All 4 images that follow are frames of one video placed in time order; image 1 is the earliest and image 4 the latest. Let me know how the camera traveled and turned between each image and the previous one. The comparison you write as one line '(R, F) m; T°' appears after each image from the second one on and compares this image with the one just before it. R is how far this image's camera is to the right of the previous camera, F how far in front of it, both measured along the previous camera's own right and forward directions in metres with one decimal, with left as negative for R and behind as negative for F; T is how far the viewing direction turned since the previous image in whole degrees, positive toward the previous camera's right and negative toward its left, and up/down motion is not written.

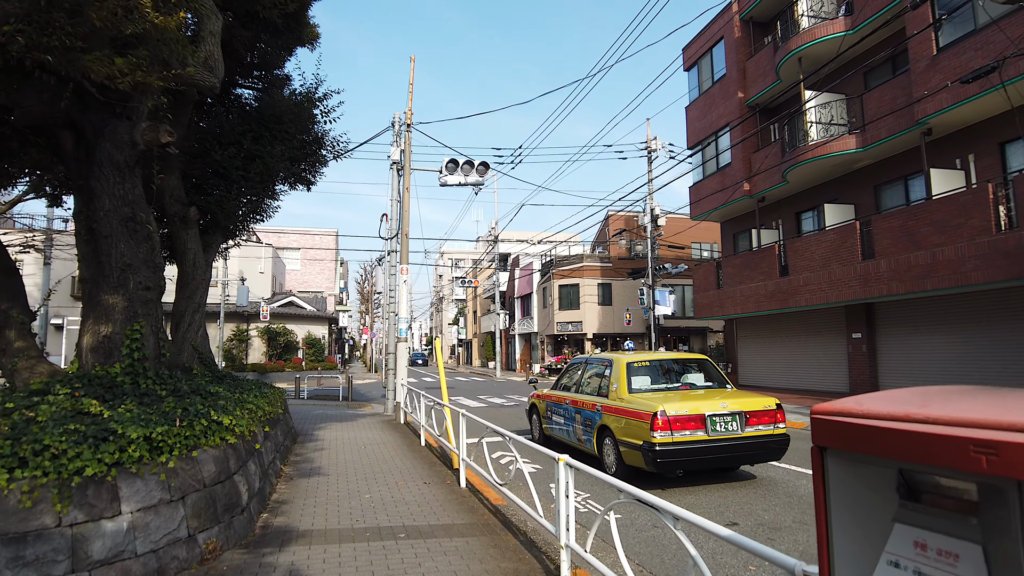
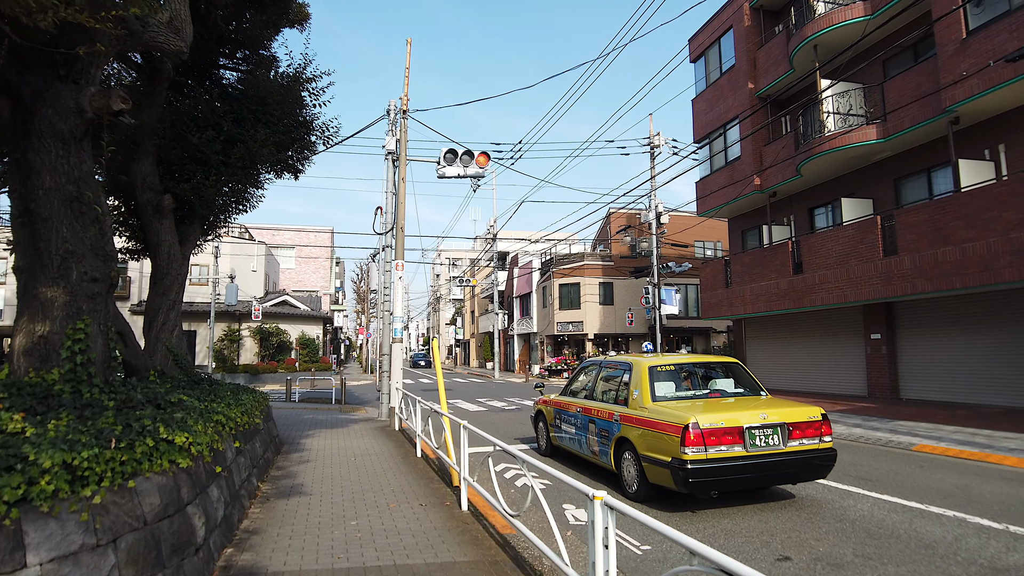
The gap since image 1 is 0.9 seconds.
(-0.1, +0.8) m; 0°
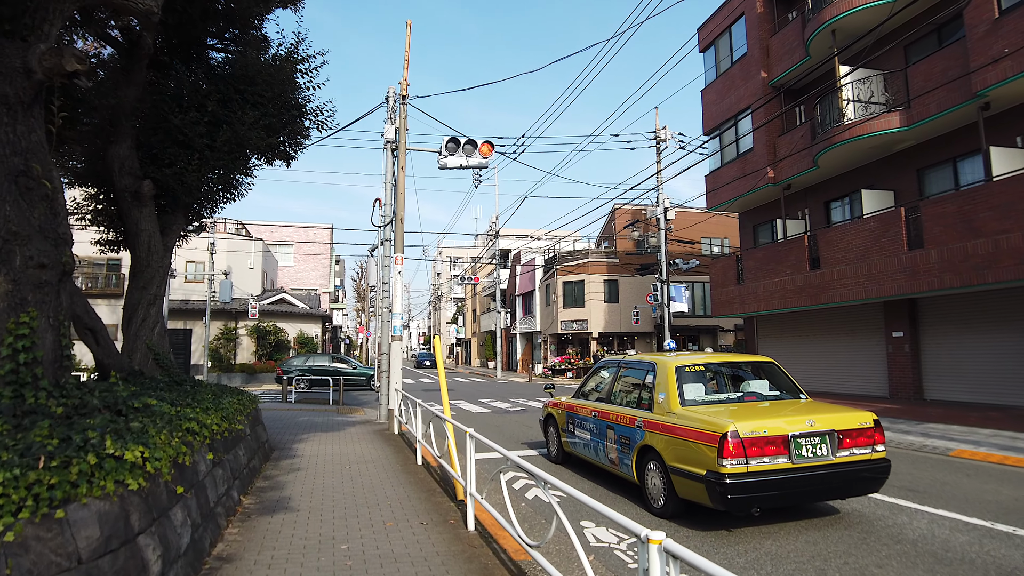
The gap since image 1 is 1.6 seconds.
(-0.1, +0.7) m; 0°
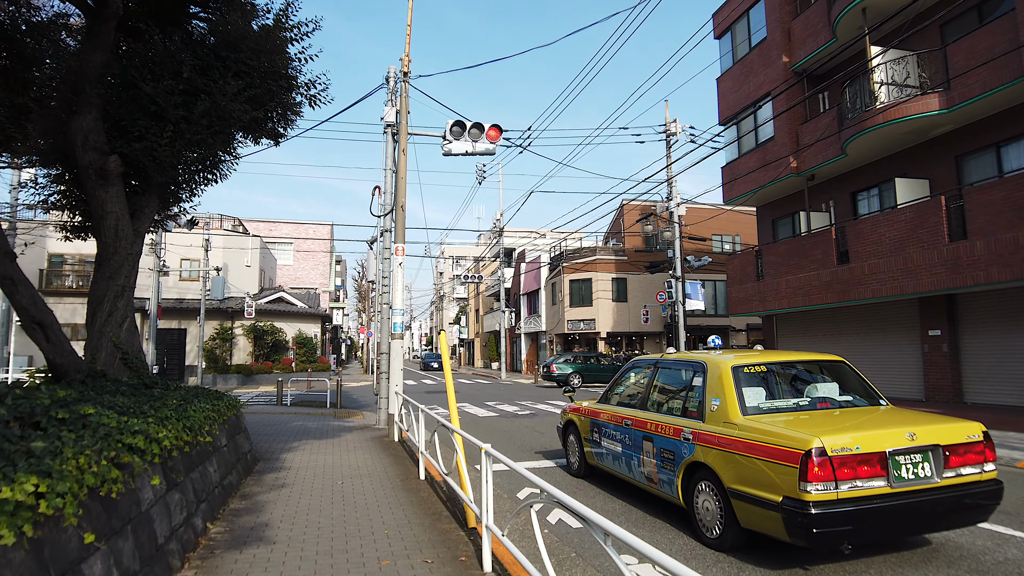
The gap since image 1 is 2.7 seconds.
(-0.1, +1.0) m; 0°
